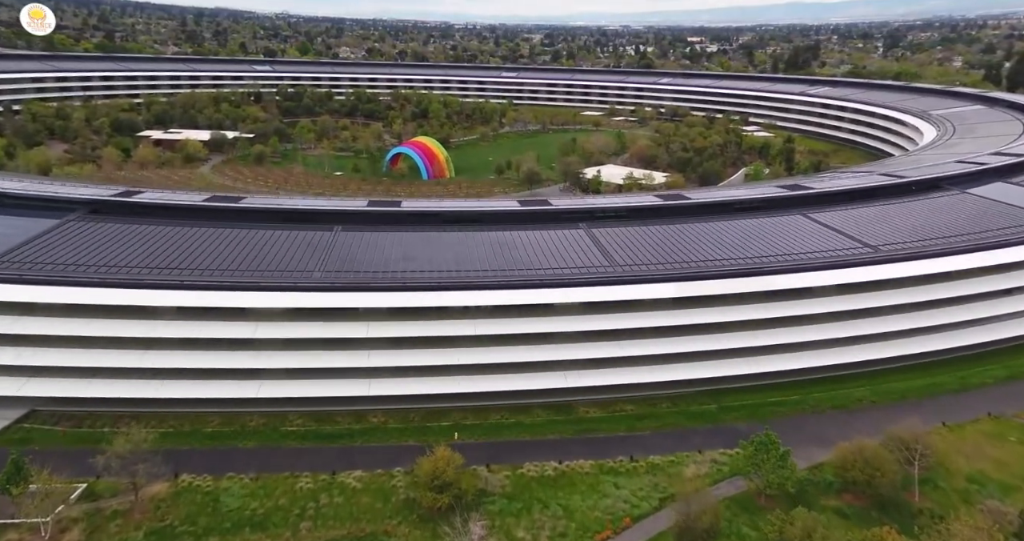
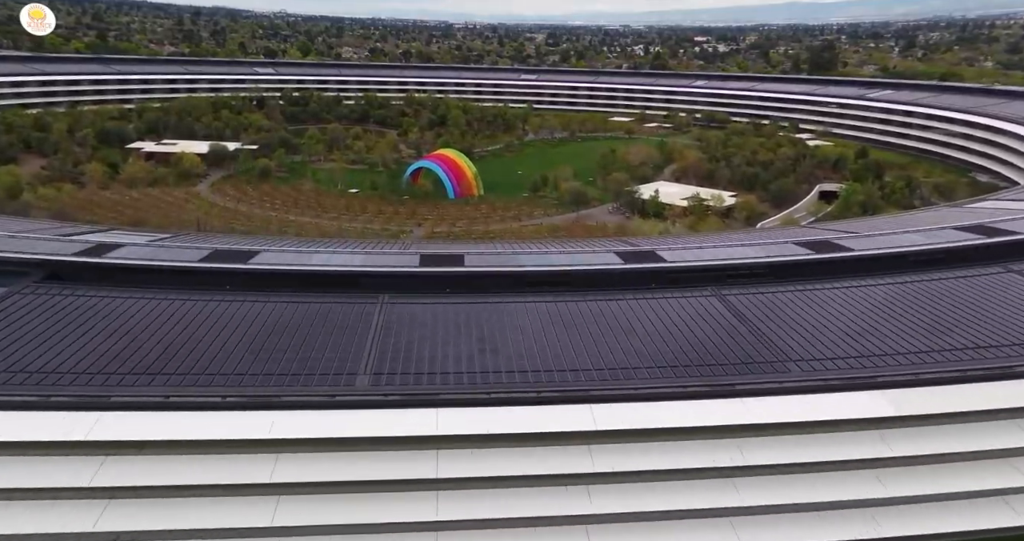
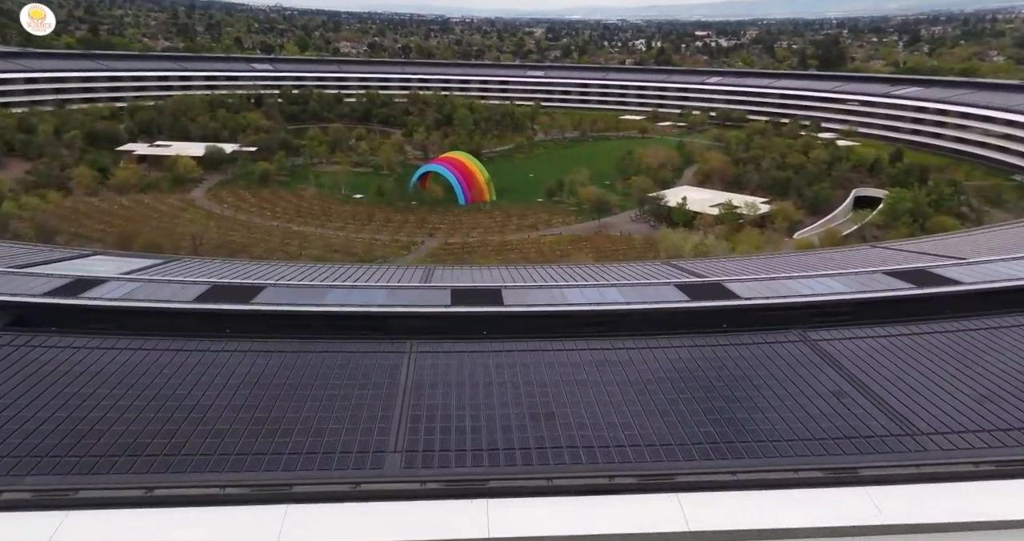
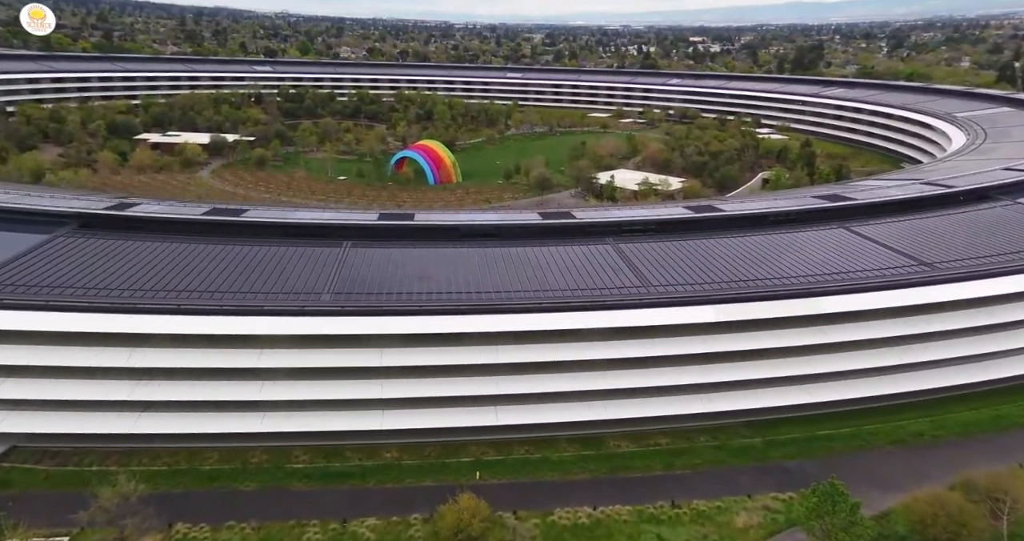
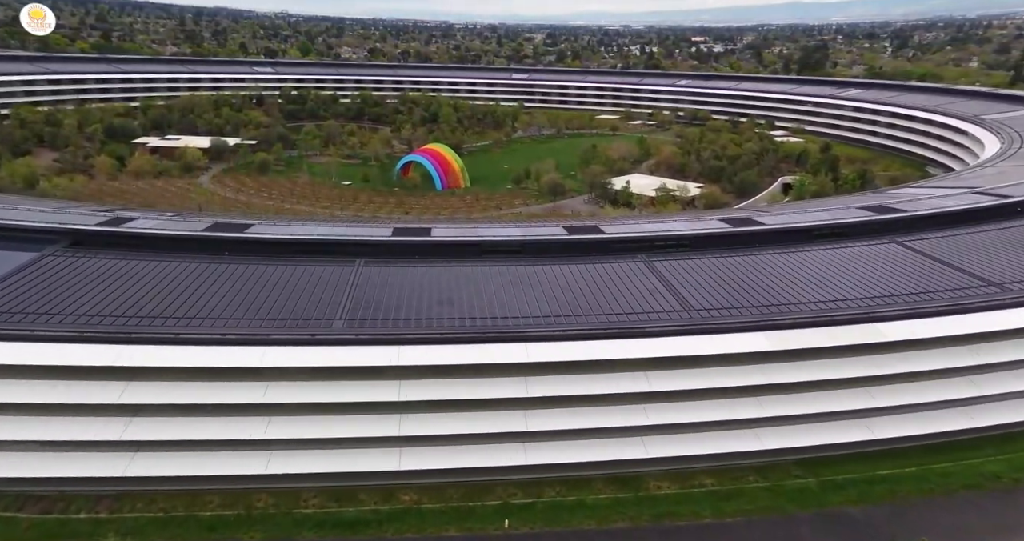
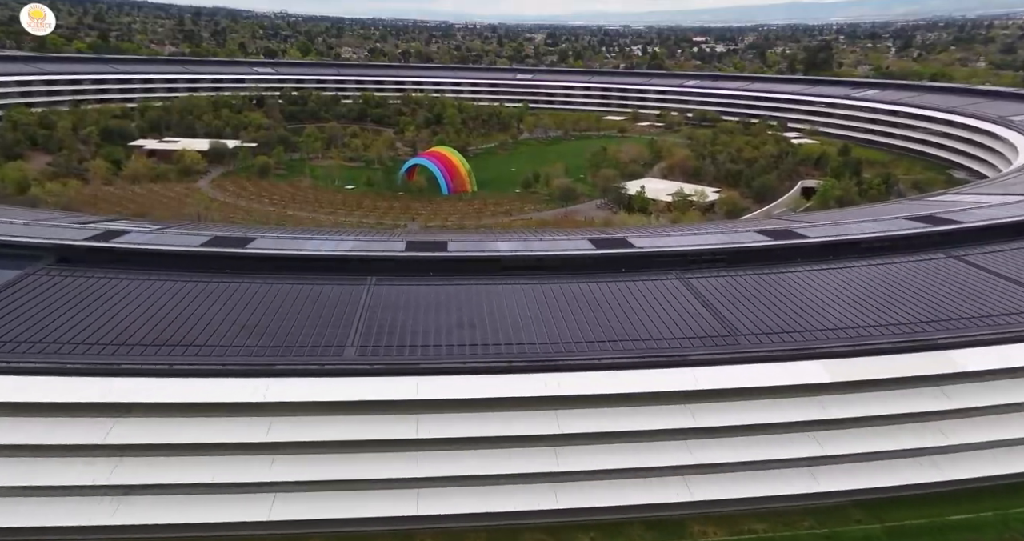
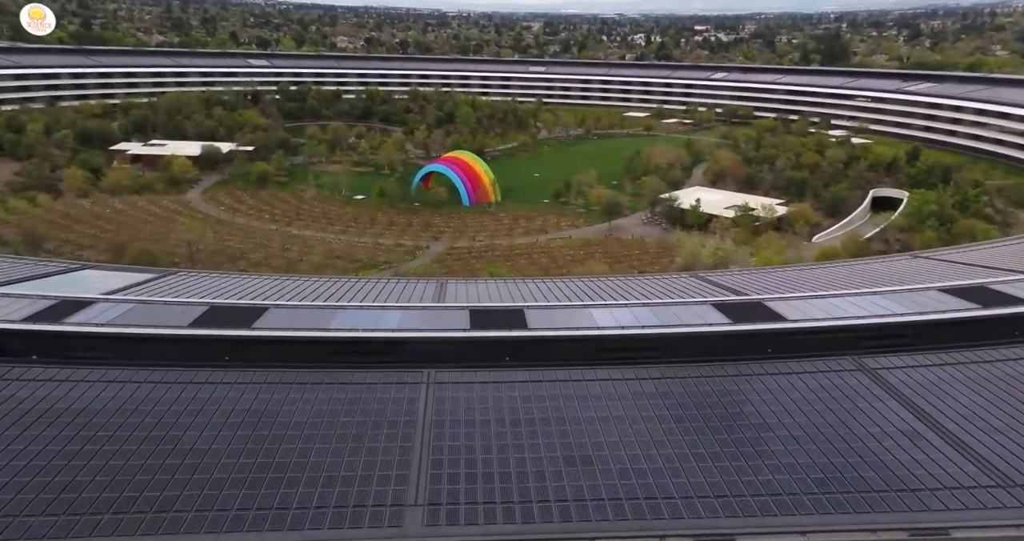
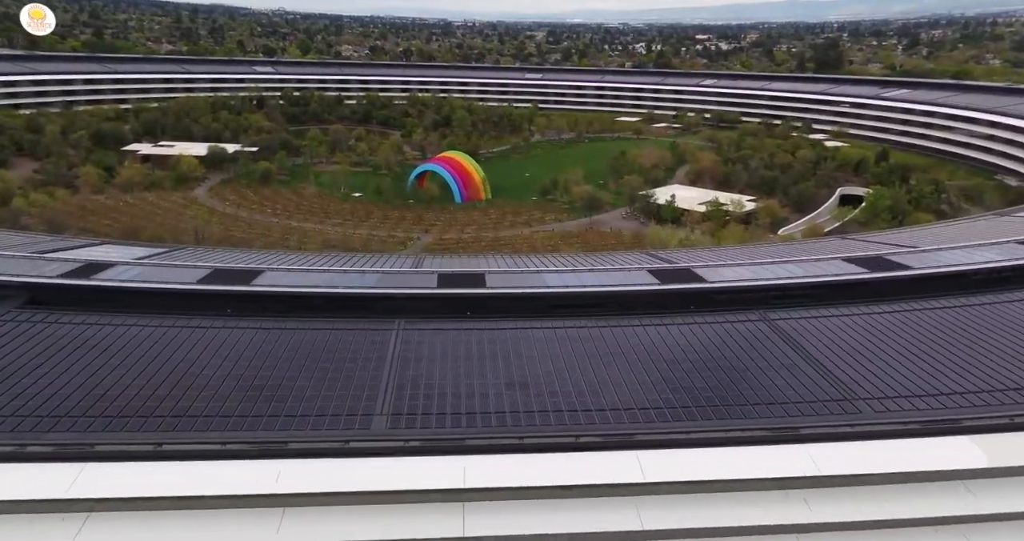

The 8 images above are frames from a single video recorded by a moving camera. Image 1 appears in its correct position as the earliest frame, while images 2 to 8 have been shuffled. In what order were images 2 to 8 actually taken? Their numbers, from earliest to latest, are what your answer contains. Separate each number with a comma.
4, 5, 6, 2, 8, 3, 7
